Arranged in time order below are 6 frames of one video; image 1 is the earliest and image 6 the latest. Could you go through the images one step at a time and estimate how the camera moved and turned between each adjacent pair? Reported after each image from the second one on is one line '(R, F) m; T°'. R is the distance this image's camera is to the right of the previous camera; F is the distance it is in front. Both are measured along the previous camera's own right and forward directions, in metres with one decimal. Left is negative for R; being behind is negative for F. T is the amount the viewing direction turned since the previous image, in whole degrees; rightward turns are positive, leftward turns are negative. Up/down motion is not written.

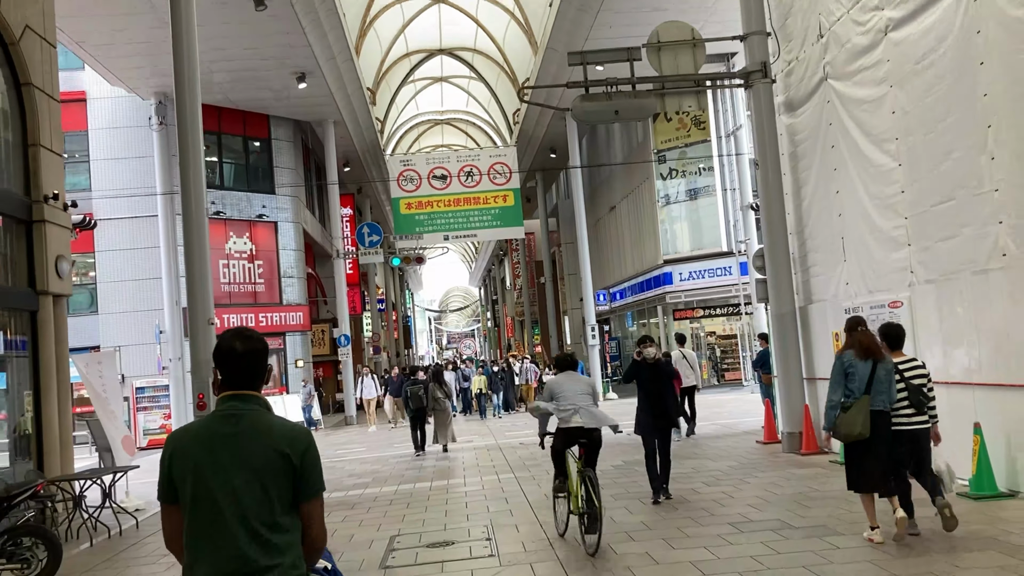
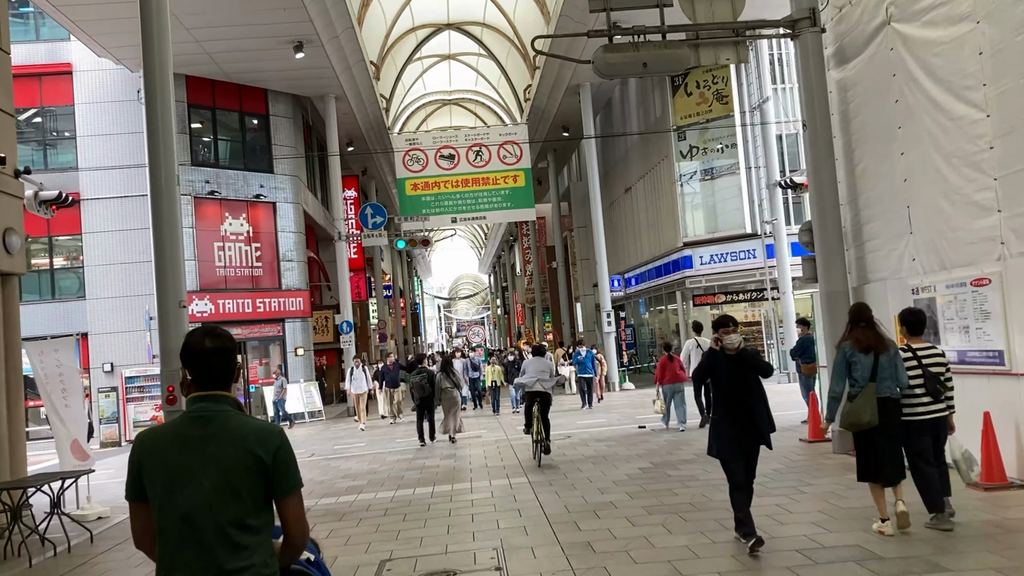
(0.0, +1.2) m; -1°
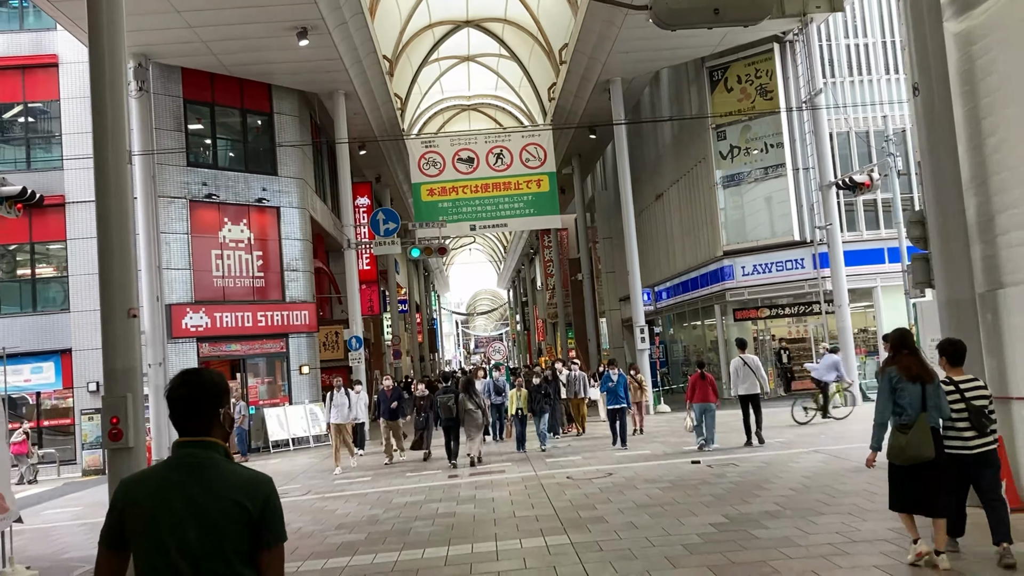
(-0.1, +1.9) m; -1°
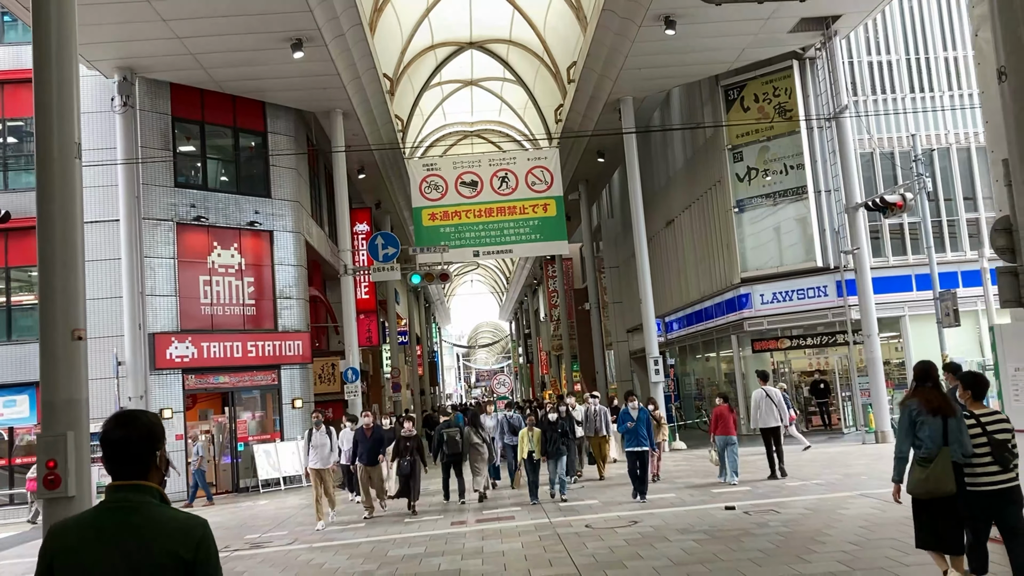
(-0.1, +1.1) m; 0°
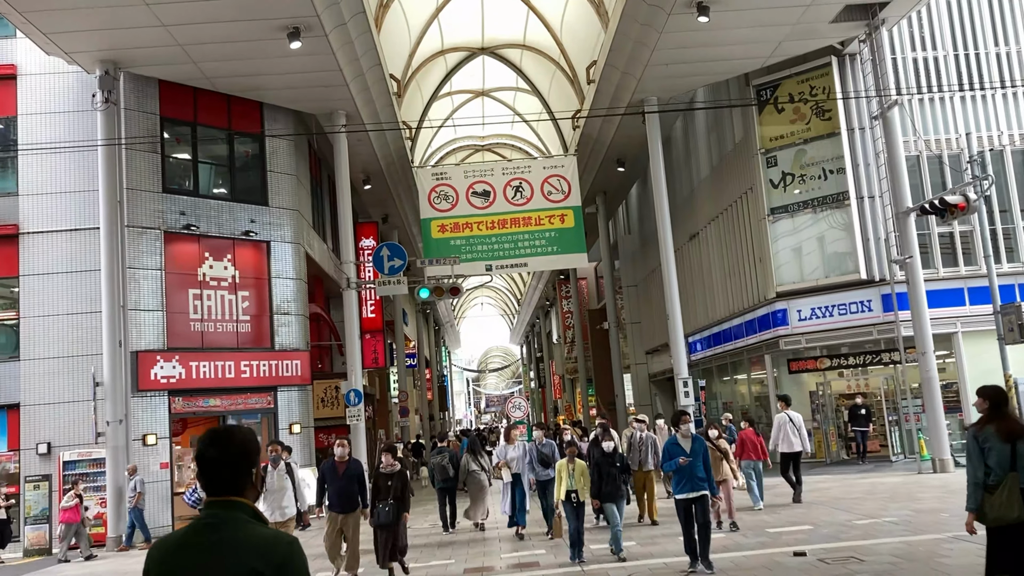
(-0.1, +1.5) m; -1°
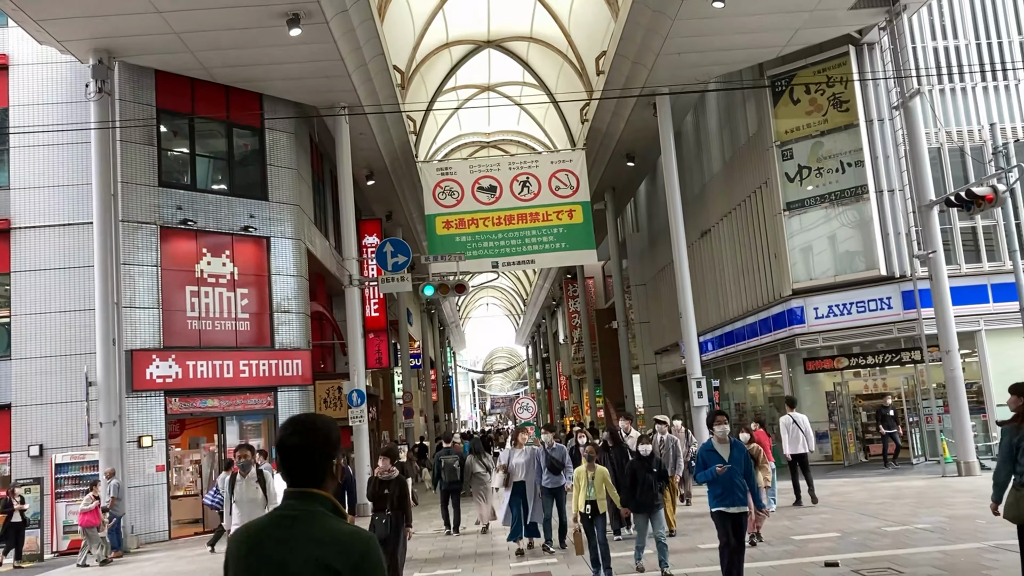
(0.0, +0.5) m; 0°
